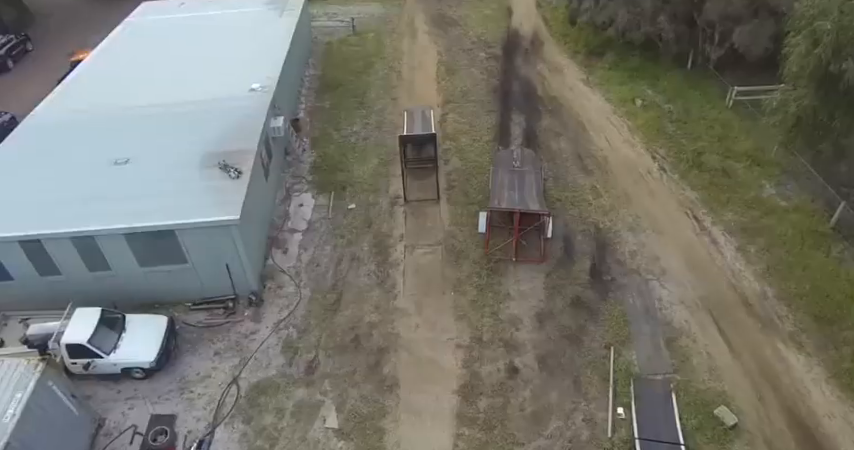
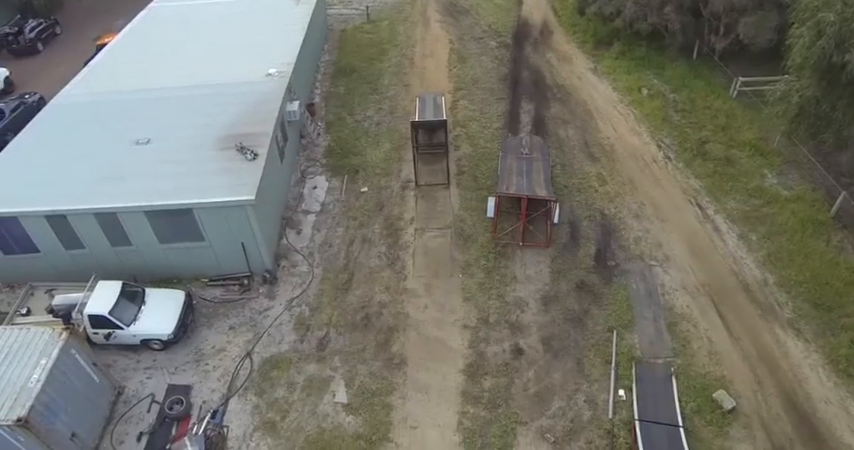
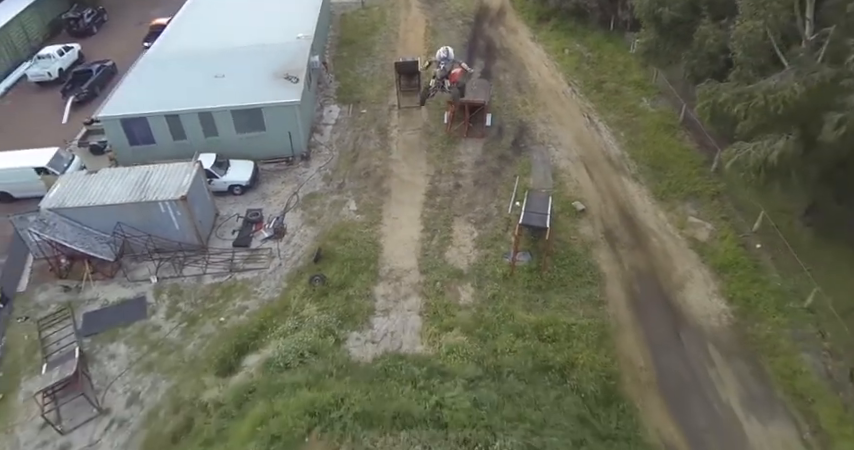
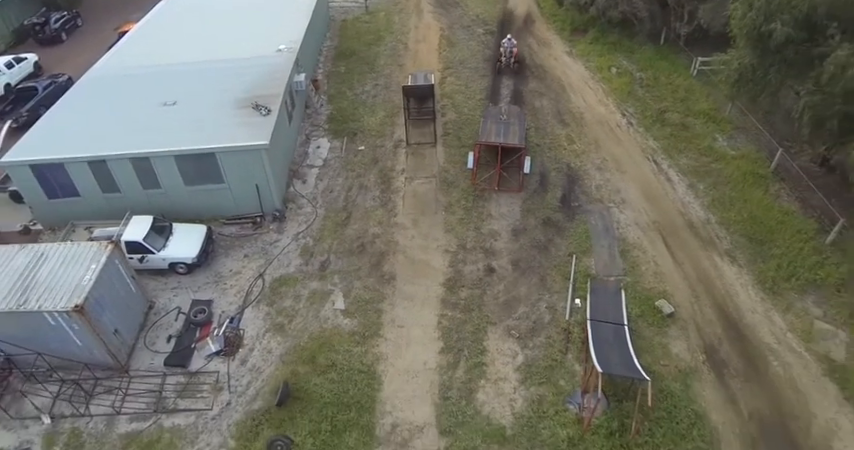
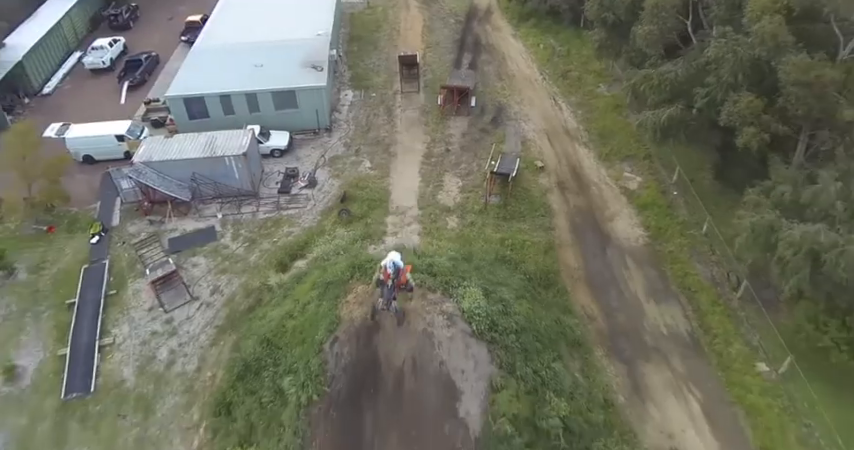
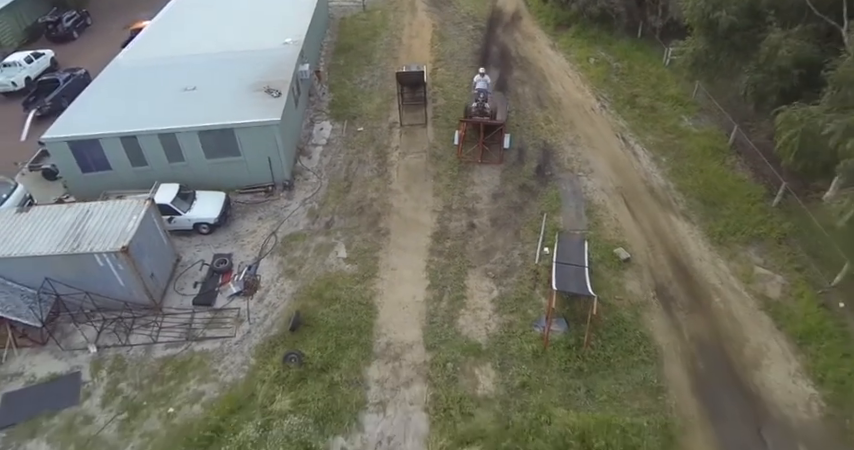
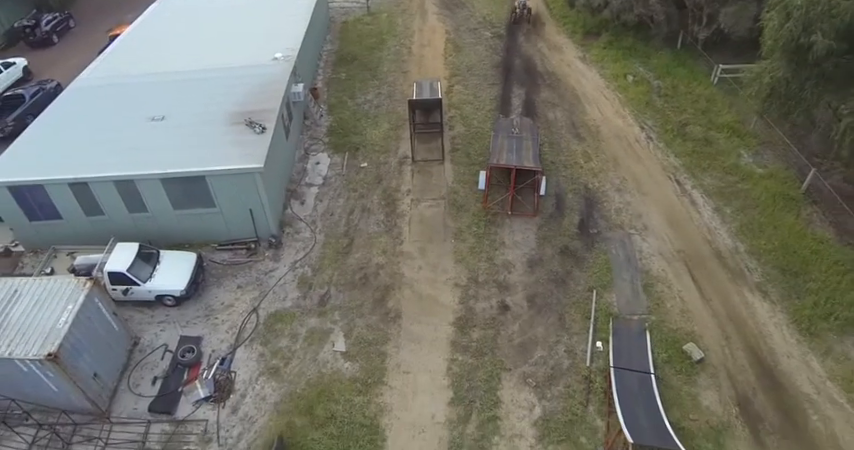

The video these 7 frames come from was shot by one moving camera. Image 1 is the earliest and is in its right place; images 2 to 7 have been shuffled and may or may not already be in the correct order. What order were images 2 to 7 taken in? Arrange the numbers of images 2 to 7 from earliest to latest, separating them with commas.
2, 7, 4, 6, 3, 5
